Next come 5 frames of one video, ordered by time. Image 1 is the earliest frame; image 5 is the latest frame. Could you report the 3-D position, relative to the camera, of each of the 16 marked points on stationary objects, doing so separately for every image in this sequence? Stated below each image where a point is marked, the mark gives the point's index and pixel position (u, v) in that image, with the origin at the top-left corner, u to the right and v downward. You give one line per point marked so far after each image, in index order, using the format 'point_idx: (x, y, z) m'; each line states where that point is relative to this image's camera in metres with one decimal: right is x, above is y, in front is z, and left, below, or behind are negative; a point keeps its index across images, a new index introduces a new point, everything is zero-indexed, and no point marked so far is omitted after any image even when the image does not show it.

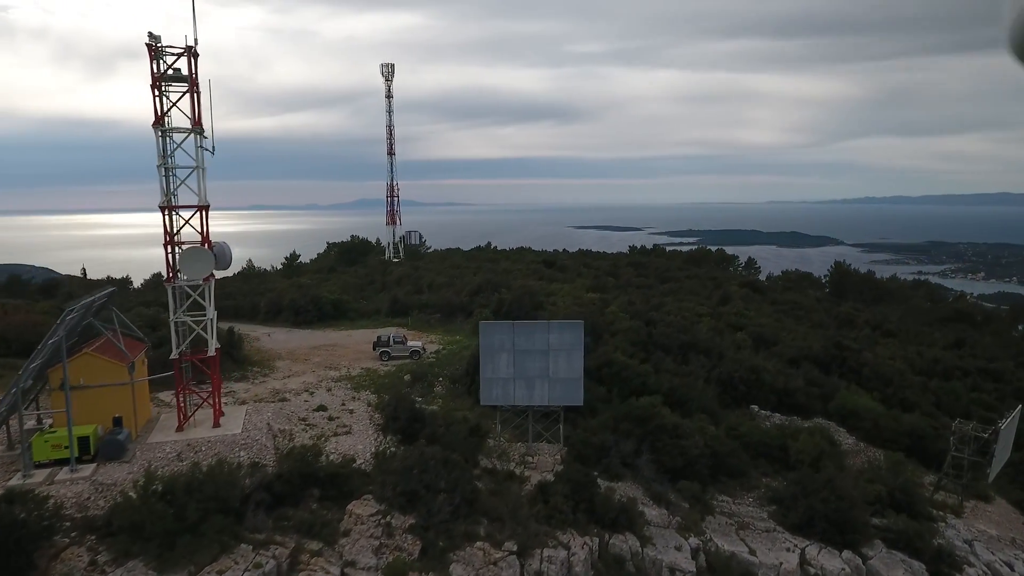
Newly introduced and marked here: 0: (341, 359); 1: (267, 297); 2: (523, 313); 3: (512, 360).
0: (-2.3, -1.0, +8.5) m
1: (-4.8, -0.2, +12.4) m
2: (+0.2, -0.4, +10.6) m
3: (0.0, -0.6, +5.6) m
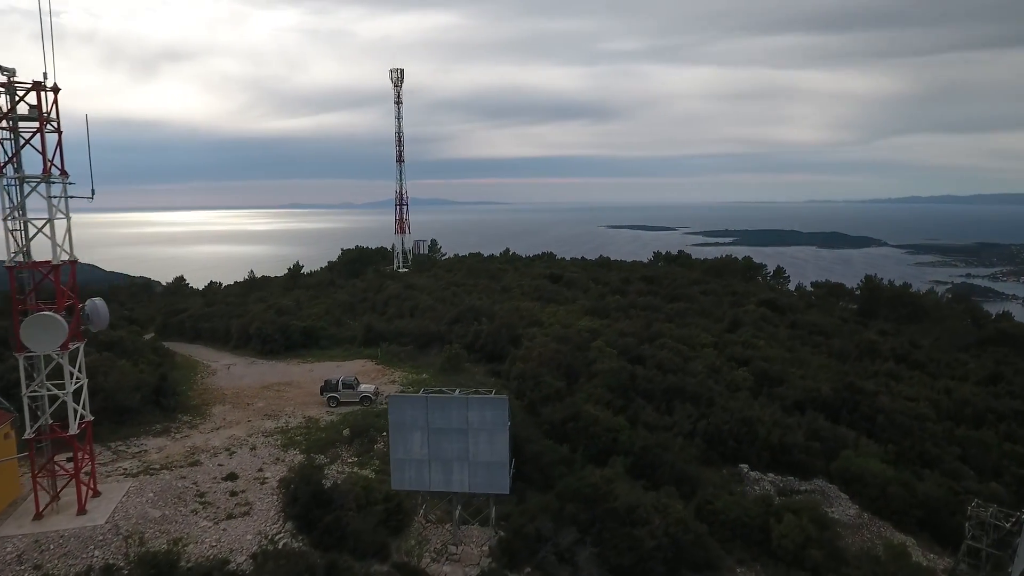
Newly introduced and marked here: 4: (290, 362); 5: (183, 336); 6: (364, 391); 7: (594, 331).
0: (-2.8, -1.5, +7.8) m
1: (-5.1, -0.6, +11.8) m
2: (-0.2, -0.9, +9.7) m
3: (-0.6, -1.1, +4.8) m
4: (-3.5, -1.2, +10.1) m
5: (-7.0, -1.1, +13.3) m
6: (-1.8, -1.3, +7.7) m
7: (+1.5, -0.8, +11.2) m
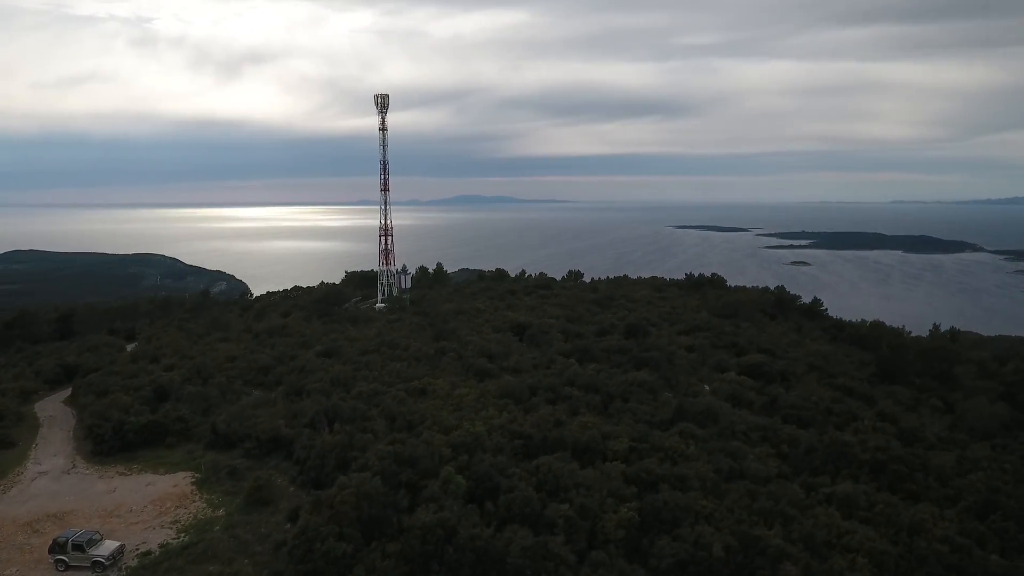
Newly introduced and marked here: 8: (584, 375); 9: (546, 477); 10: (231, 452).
0: (-5.2, -2.9, +6.6) m
1: (-7.1, -2.0, +10.9) m
2: (-2.5, -2.4, +8.3) m
3: (-3.4, -2.7, +3.4) m
4: (-5.7, -2.6, +9.0) m
5: (-8.8, -2.4, +12.6) m
6: (-4.3, -2.7, +6.5) m
7: (-0.6, -2.3, +9.6) m
8: (+1.6, -1.9, +14.0) m
9: (+0.5, -2.6, +8.8) m
10: (-4.2, -2.4, +9.5) m
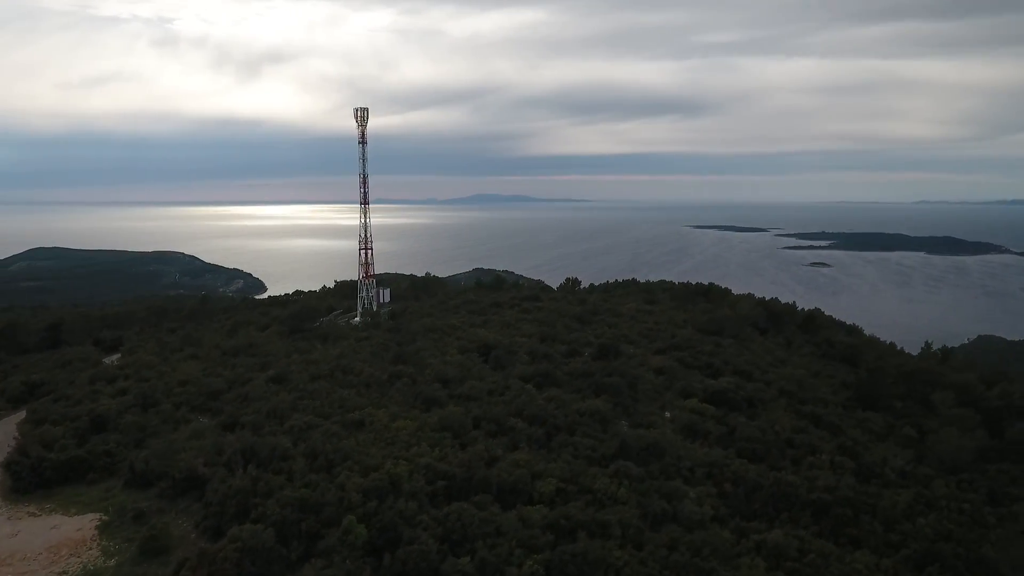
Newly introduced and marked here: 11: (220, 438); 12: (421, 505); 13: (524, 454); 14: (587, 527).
0: (-6.5, -3.5, +6.6) m
1: (-8.3, -2.6, +10.9) m
2: (-3.7, -3.0, +8.2) m
3: (-4.8, -3.2, +3.3) m
4: (-7.0, -3.2, +9.0) m
5: (-10.0, -2.9, +12.7) m
6: (-5.6, -3.3, +6.4) m
7: (-1.9, -2.9, +9.4) m
8: (+0.5, -2.6, +13.8) m
9: (-0.8, -3.2, +8.7) m
10: (-5.4, -3.0, +9.4) m
11: (-5.0, -2.6, +10.8) m
12: (-1.3, -3.1, +9.0) m
13: (+0.2, -3.0, +11.4) m
14: (+1.1, -3.5, +9.3) m
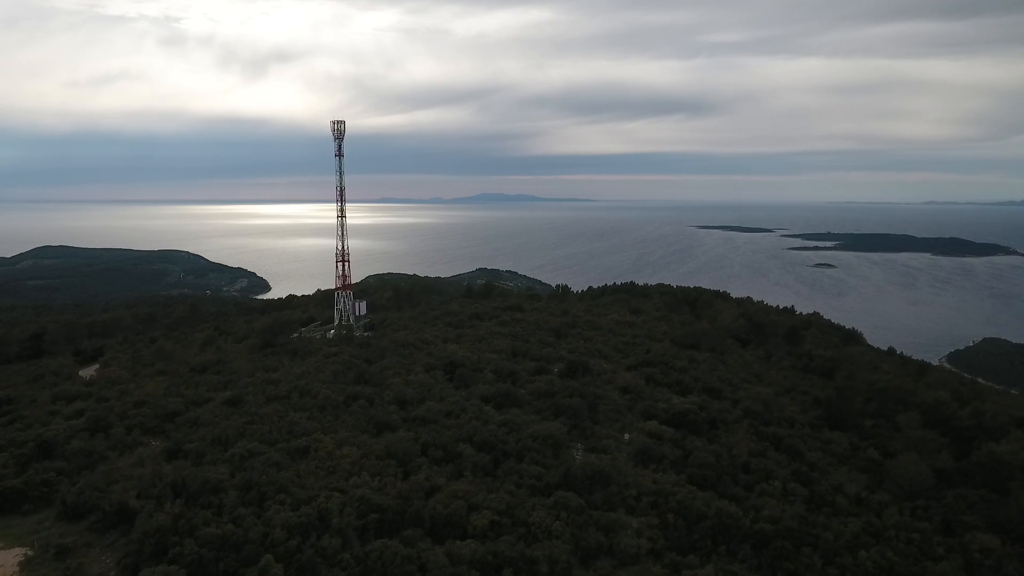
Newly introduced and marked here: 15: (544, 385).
0: (-7.6, -4.0, +6.7) m
1: (-9.3, -3.0, +11.0) m
2: (-4.8, -3.5, +8.2) m
3: (-5.9, -3.8, +3.4) m
4: (-8.0, -3.7, +9.0) m
5: (-11.0, -3.4, +12.8) m
6: (-6.7, -3.8, +6.5) m
7: (-2.9, -3.4, +9.4) m
8: (-0.5, -3.1, +13.8) m
9: (-1.8, -3.7, +8.7) m
10: (-6.5, -3.5, +9.4) m
11: (-6.0, -3.1, +10.9) m
12: (-2.3, -3.6, +9.0) m
13: (-0.8, -3.5, +11.4) m
14: (+0.1, -4.0, +9.3) m
15: (+1.0, -2.7, +17.6) m
